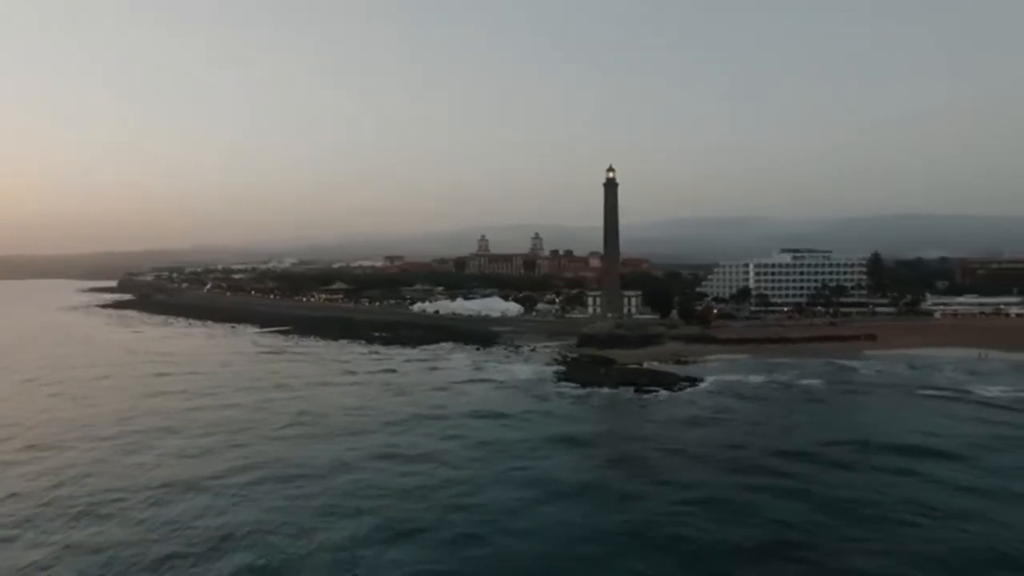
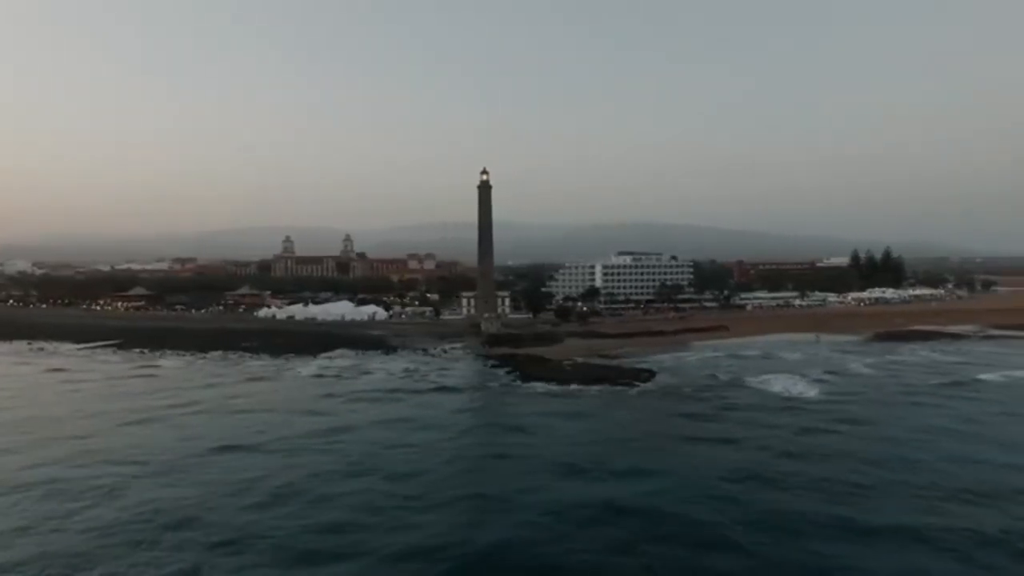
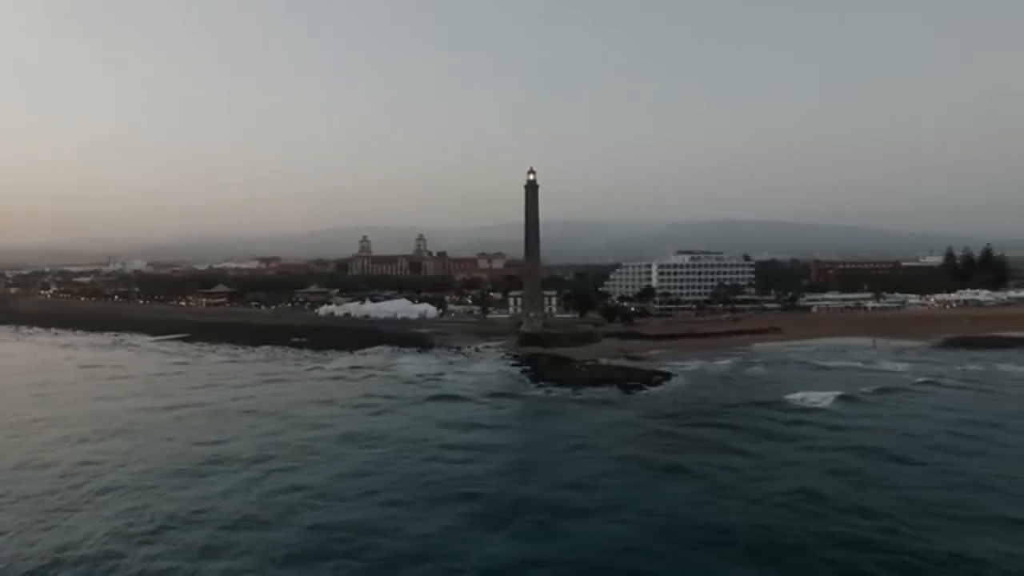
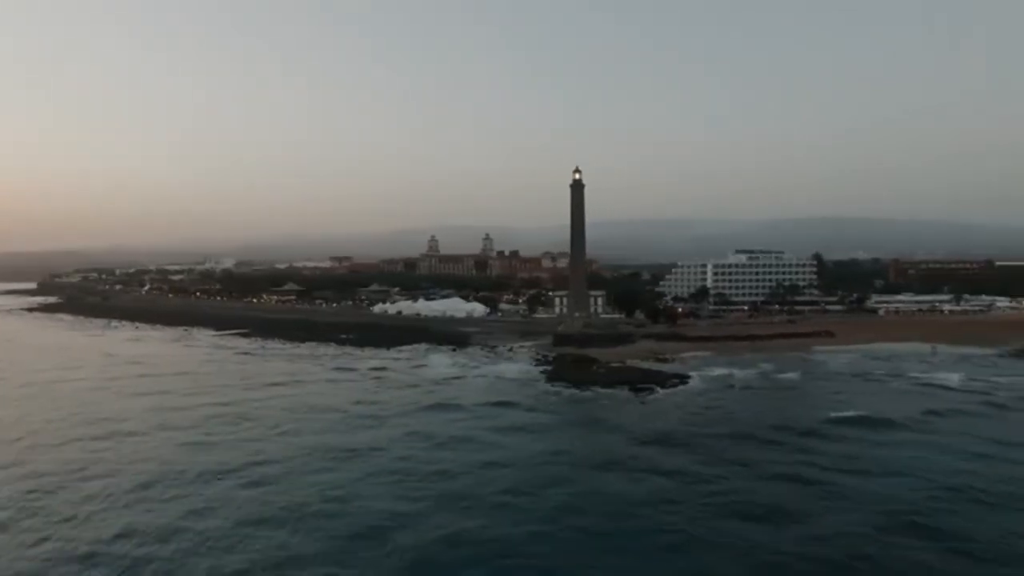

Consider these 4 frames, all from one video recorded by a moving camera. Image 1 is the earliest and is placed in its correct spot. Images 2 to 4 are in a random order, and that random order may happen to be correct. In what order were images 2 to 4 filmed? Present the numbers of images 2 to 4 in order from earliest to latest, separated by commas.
4, 3, 2
